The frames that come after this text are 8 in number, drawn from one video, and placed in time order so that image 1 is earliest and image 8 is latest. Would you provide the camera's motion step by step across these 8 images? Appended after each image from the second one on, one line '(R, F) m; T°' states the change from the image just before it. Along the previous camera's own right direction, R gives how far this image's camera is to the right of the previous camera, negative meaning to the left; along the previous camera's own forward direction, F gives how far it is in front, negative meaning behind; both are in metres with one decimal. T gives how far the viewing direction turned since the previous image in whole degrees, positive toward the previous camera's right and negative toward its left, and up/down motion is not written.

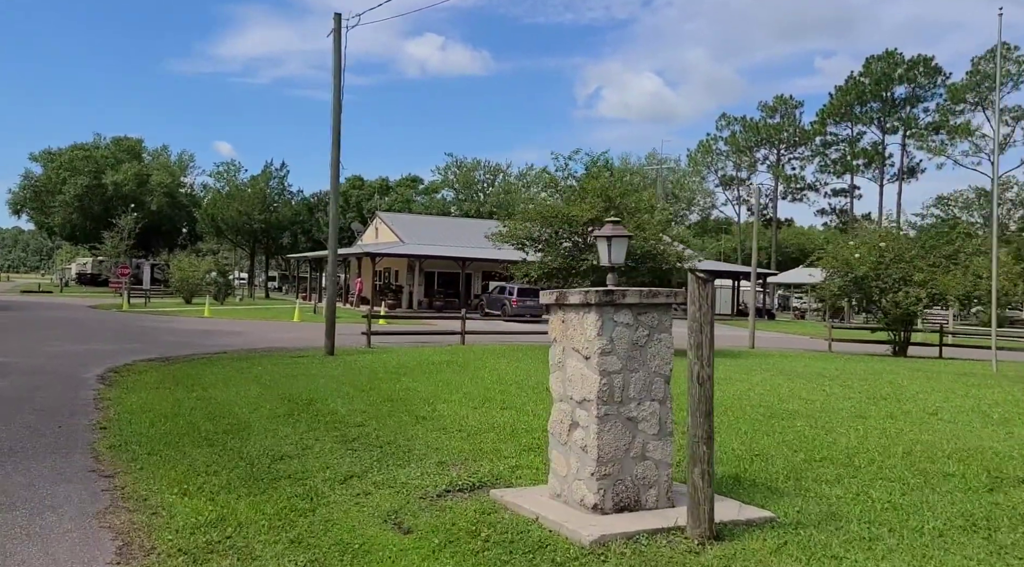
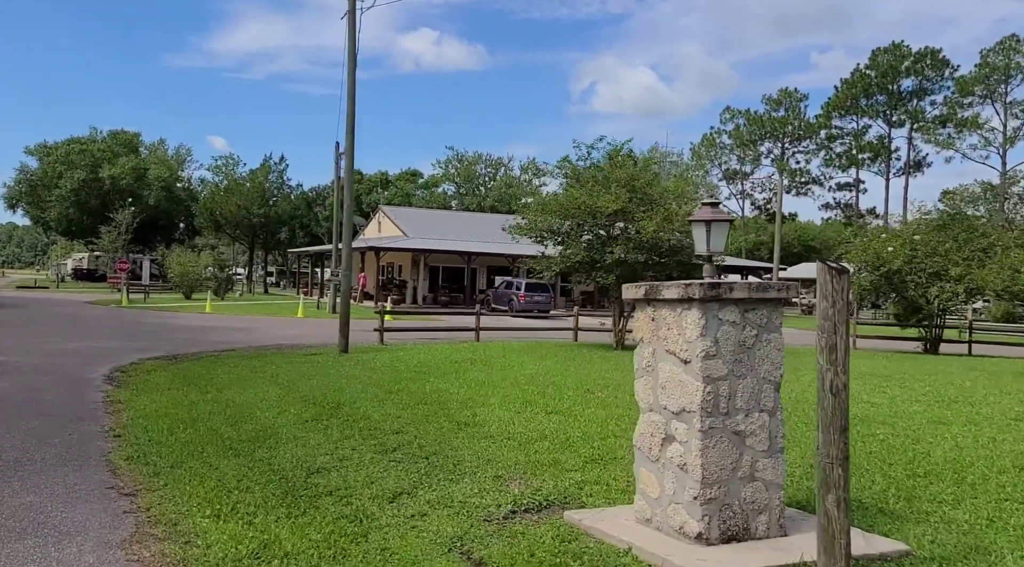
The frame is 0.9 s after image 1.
(-0.5, +0.7) m; 0°
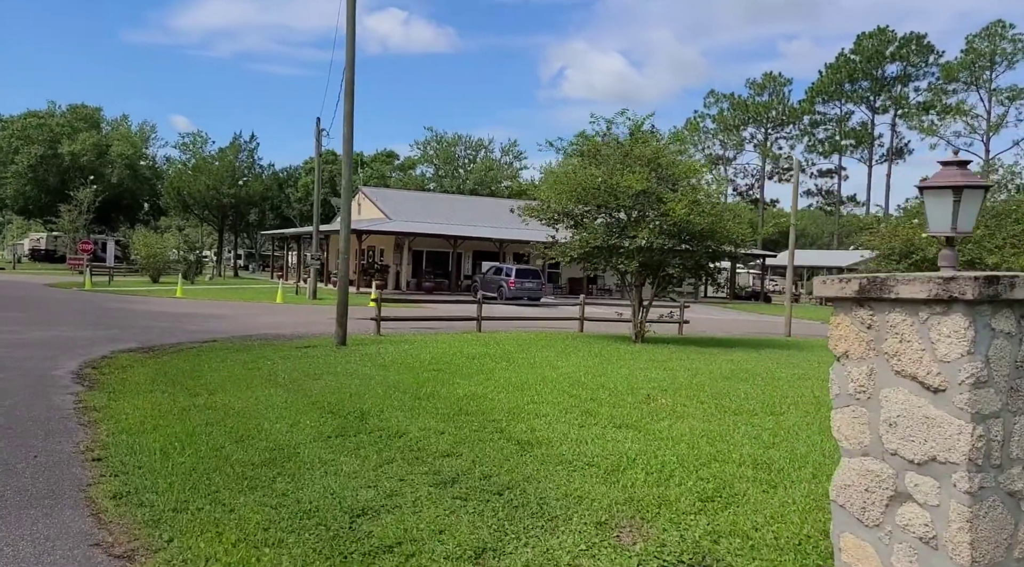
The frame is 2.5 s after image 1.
(-0.8, +1.3) m; +2°
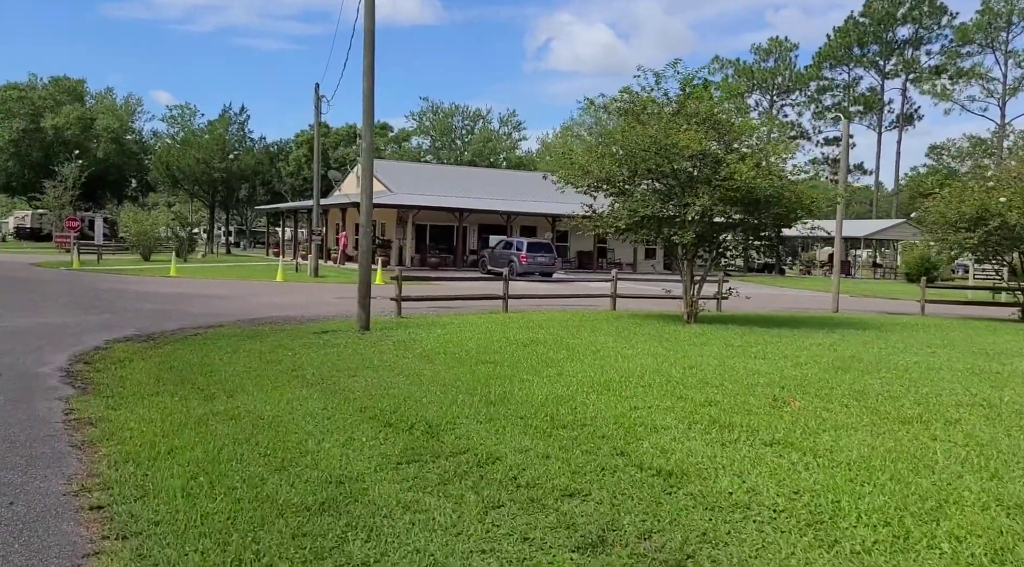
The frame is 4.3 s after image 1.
(-0.8, +1.6) m; +1°
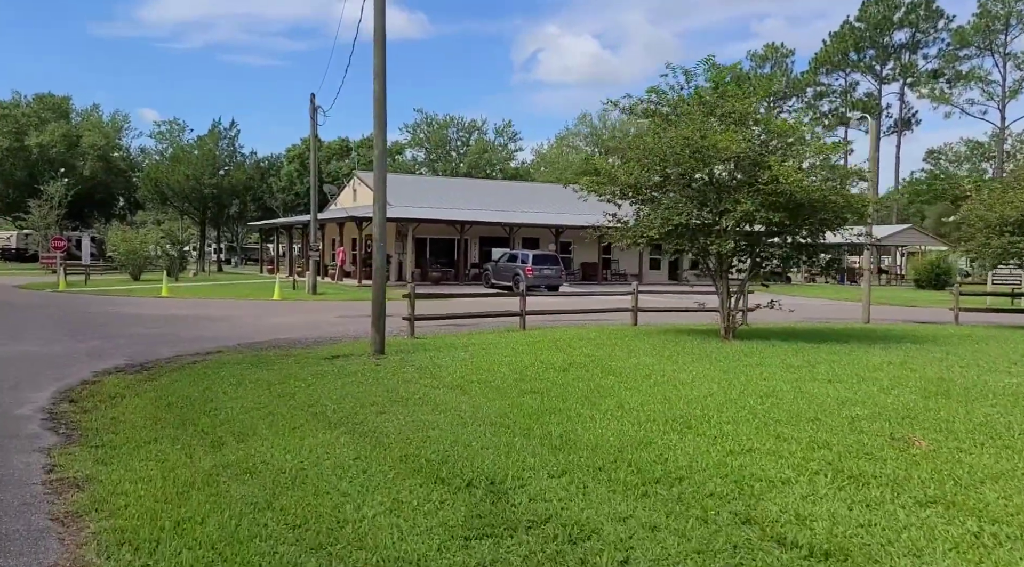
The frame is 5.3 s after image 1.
(-0.5, +1.0) m; +1°
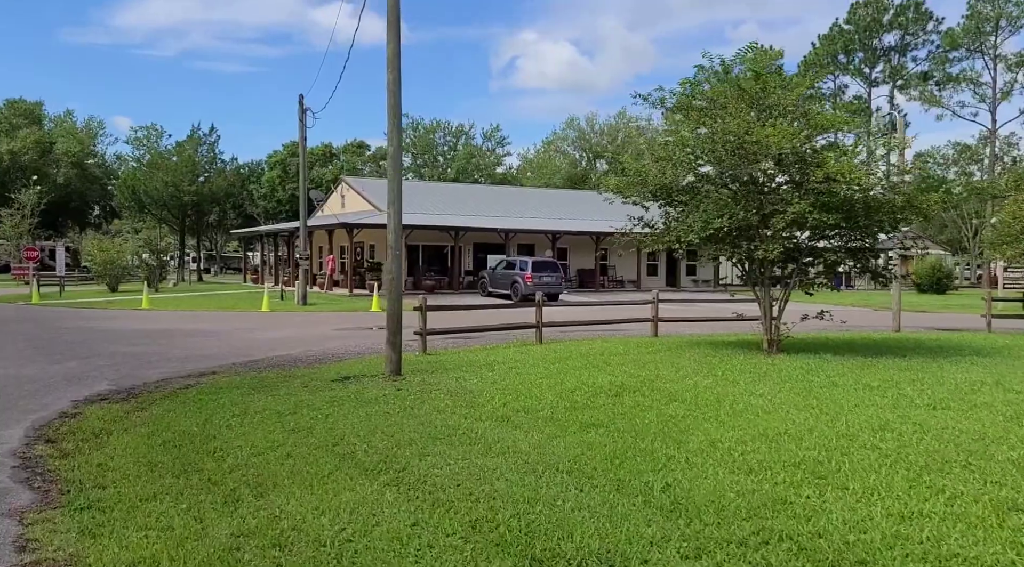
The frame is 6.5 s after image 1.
(-0.7, +1.1) m; +1°
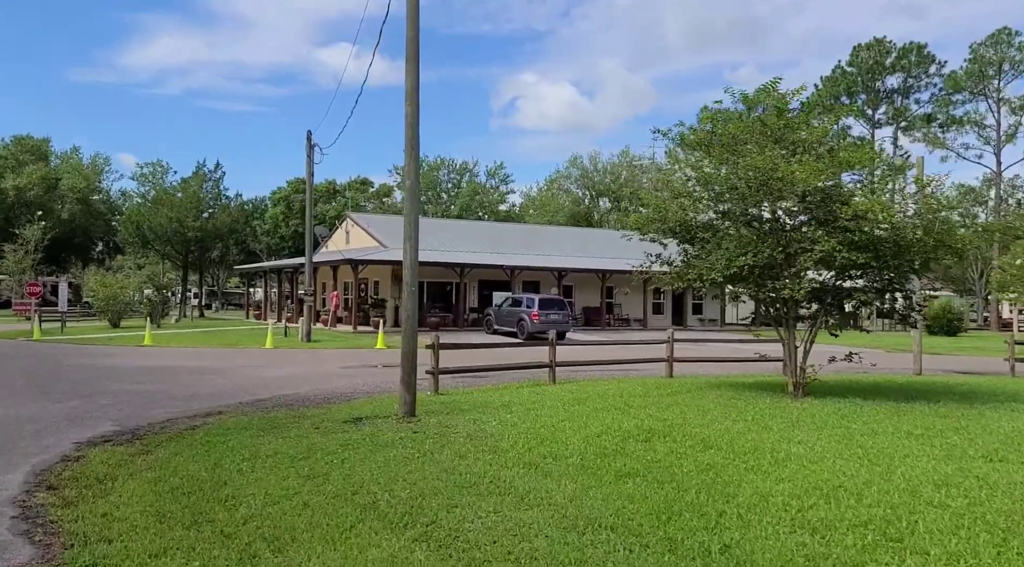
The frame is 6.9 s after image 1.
(-0.2, +0.3) m; 0°
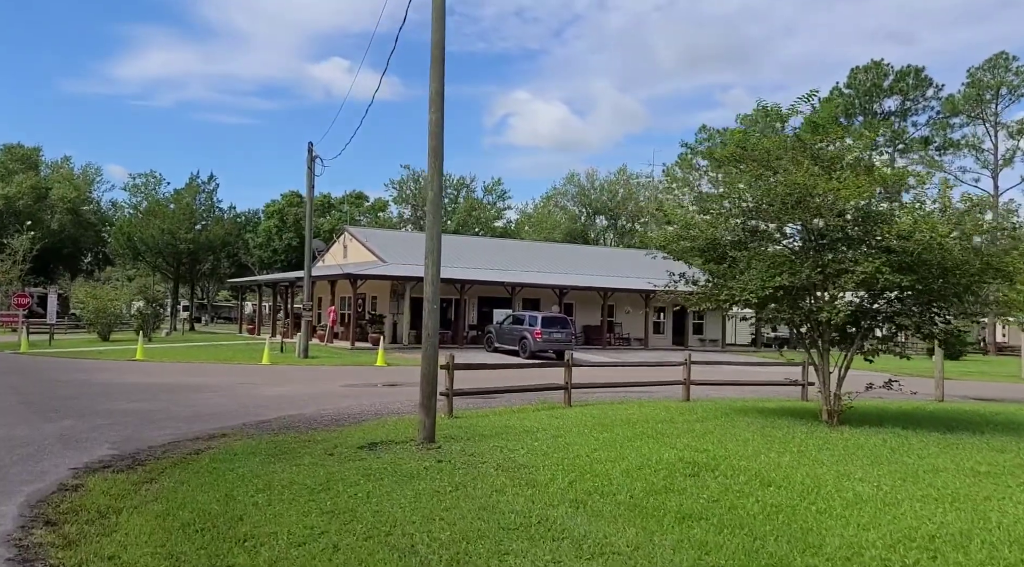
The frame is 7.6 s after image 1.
(-0.5, +0.5) m; +1°
